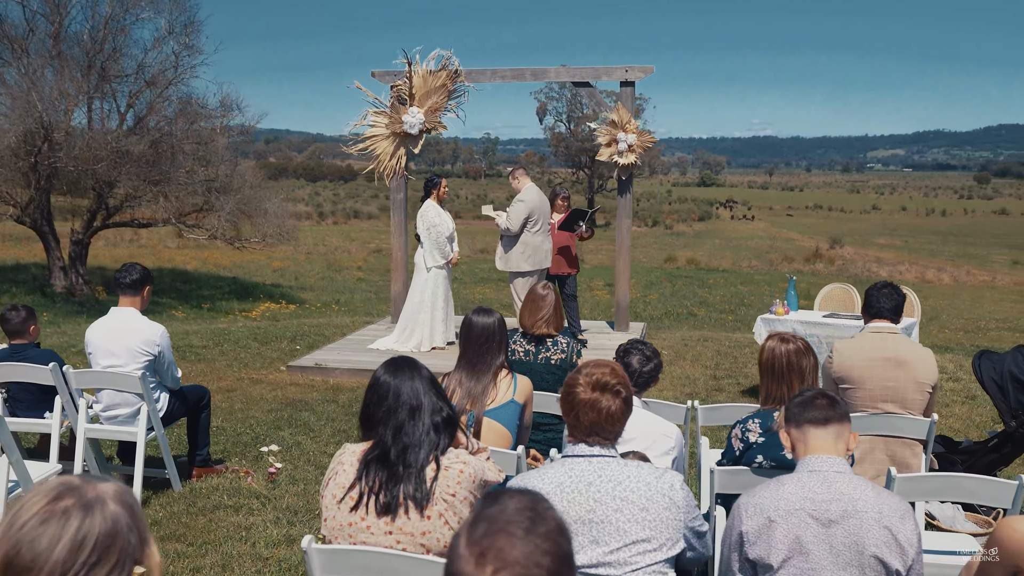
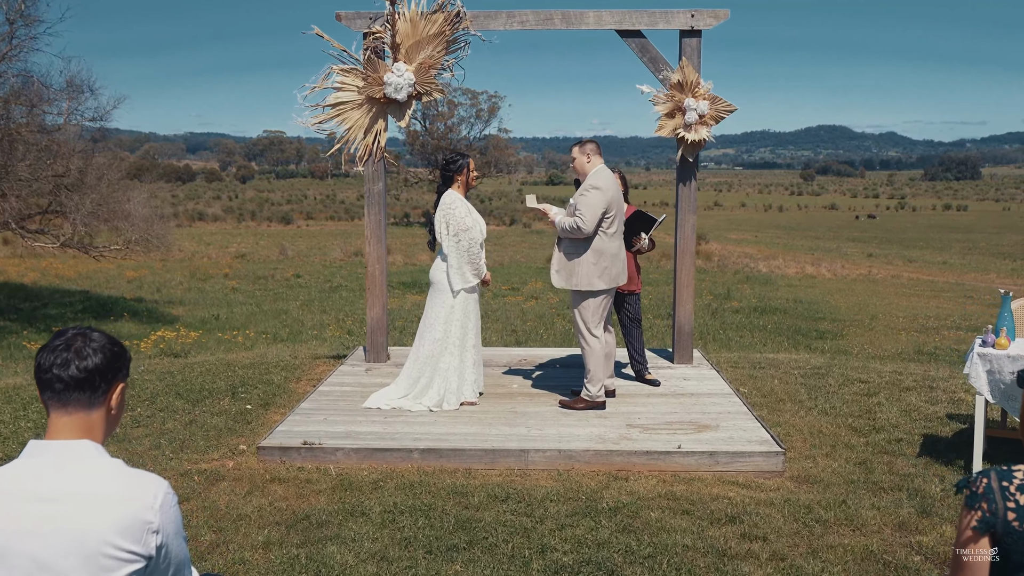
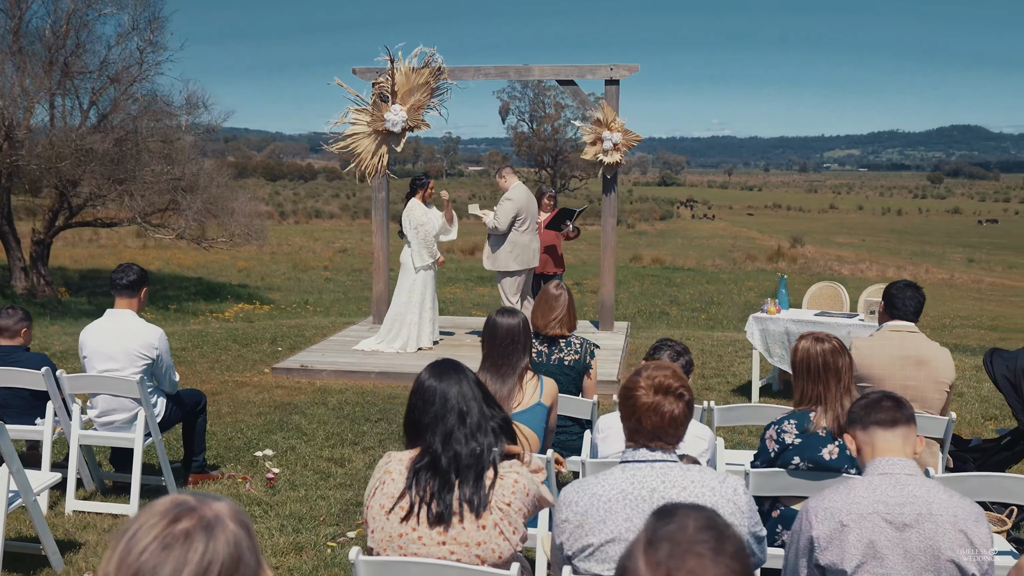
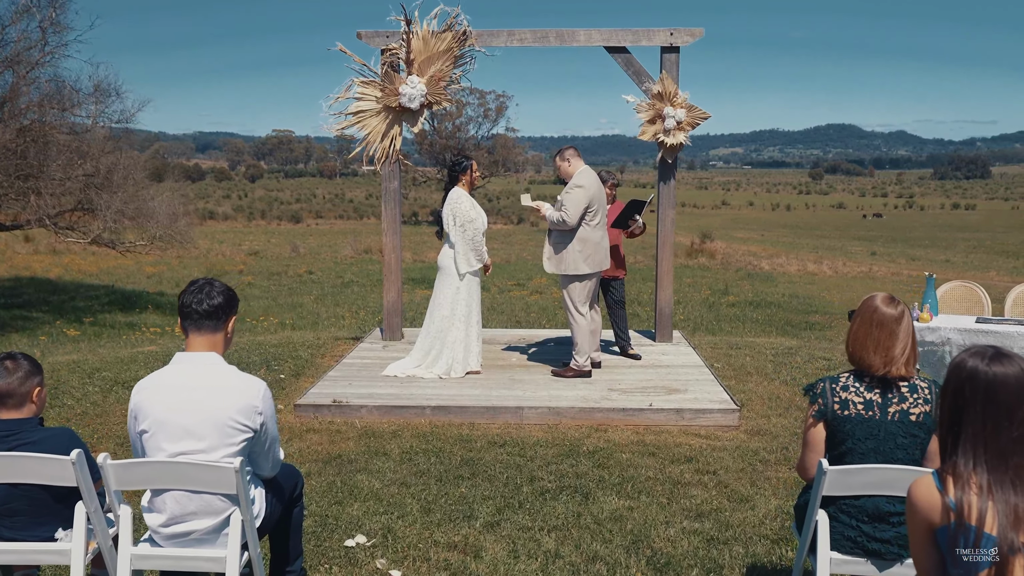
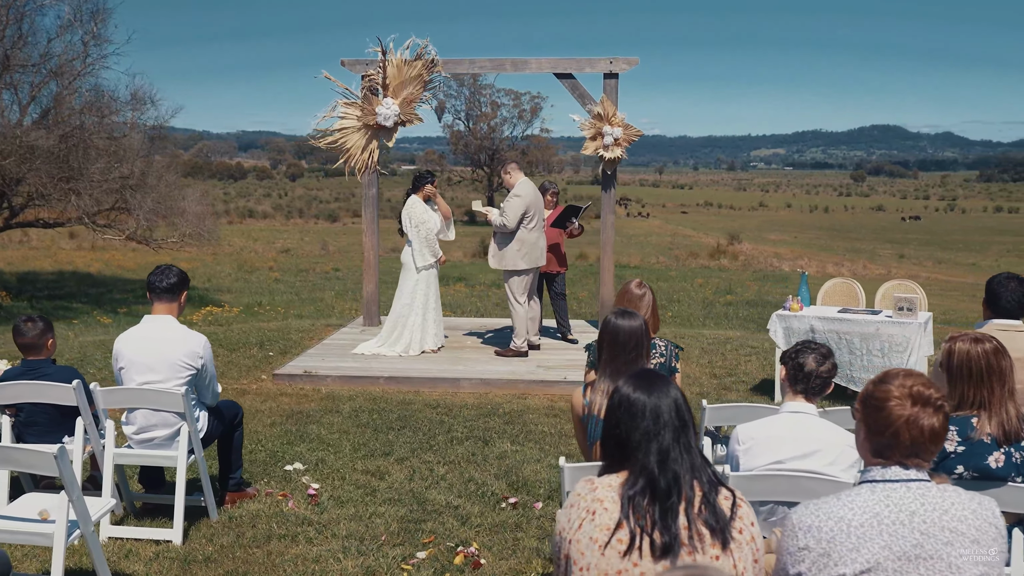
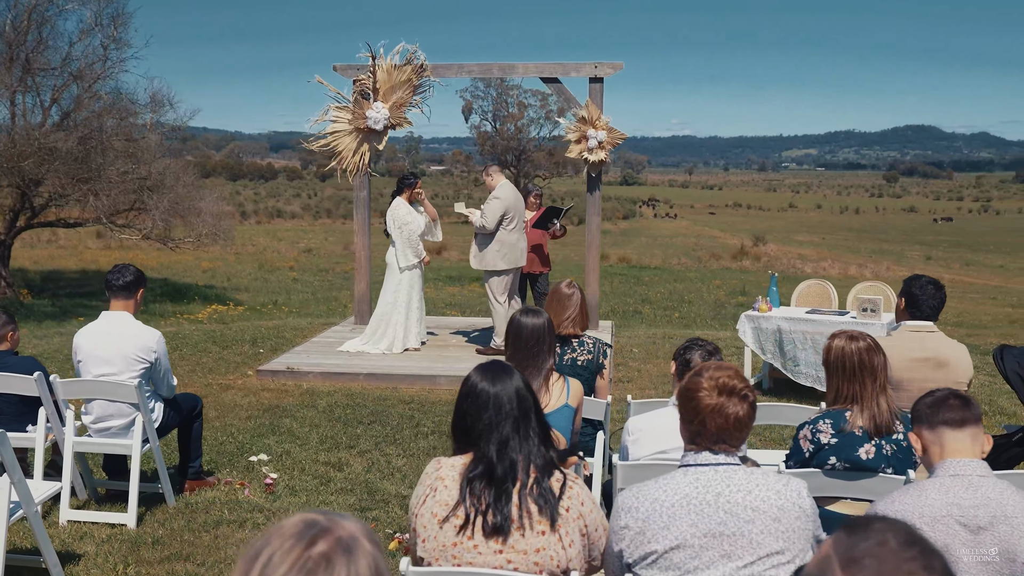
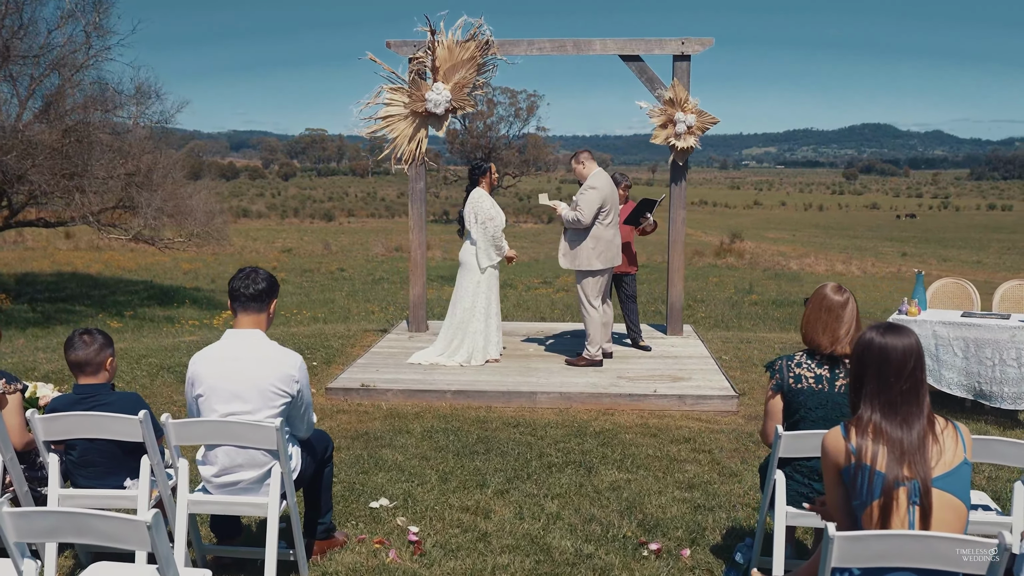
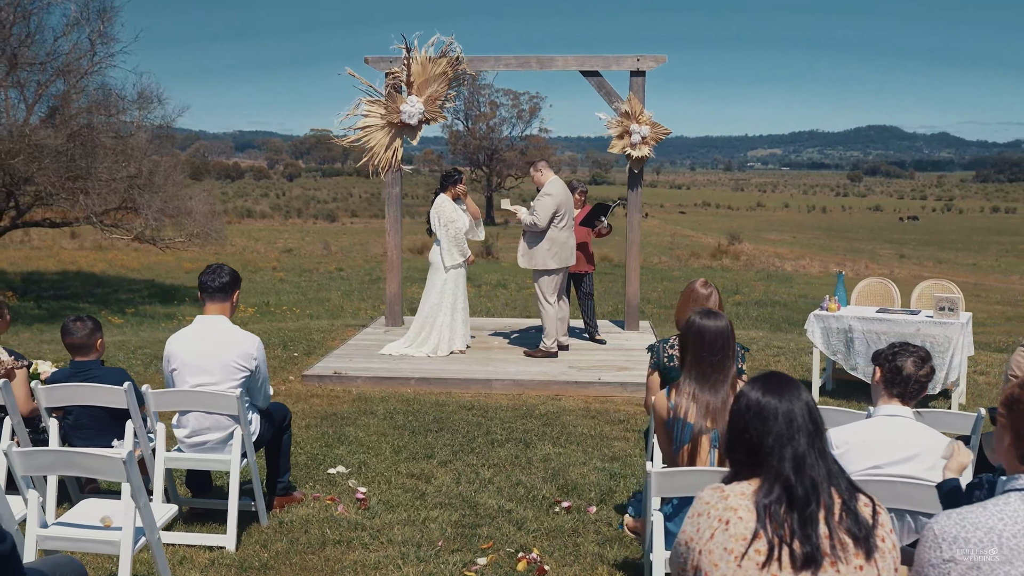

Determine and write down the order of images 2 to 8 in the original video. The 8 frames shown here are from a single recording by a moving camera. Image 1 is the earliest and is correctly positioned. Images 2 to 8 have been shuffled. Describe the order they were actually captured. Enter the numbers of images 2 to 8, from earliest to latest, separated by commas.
3, 6, 5, 8, 7, 4, 2
